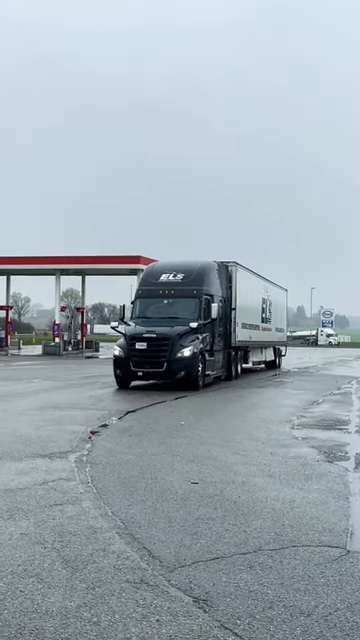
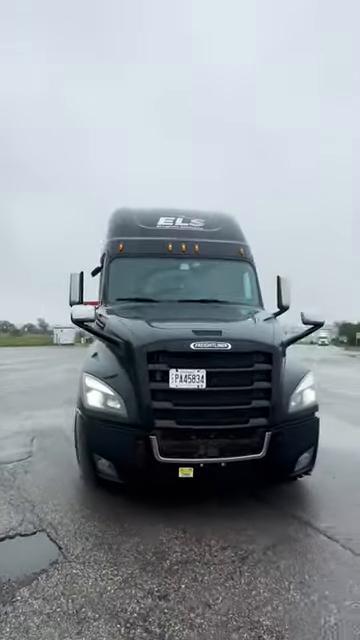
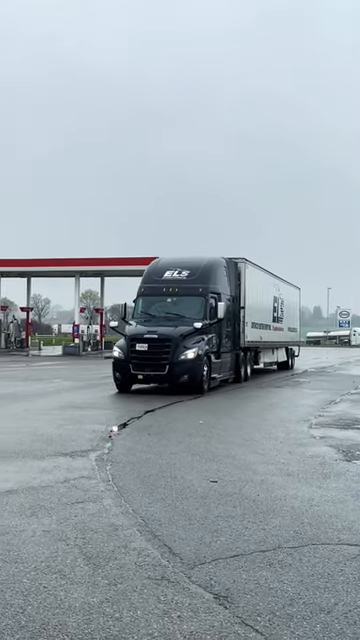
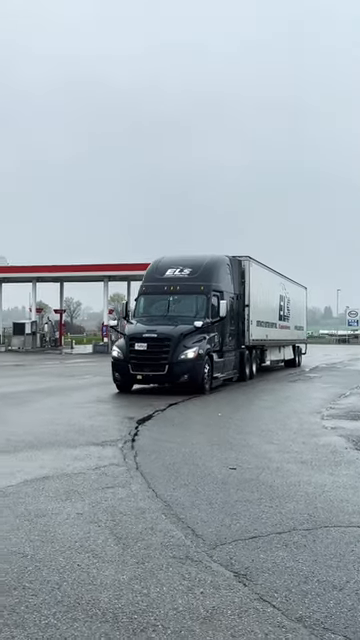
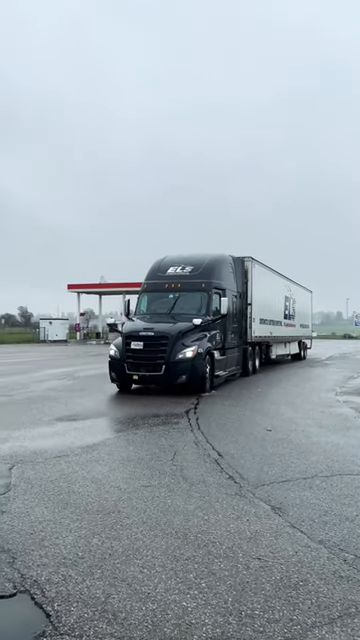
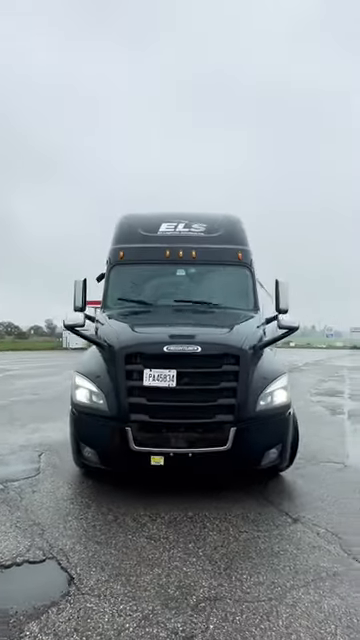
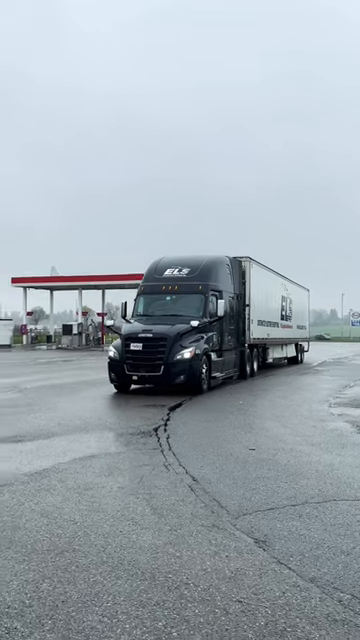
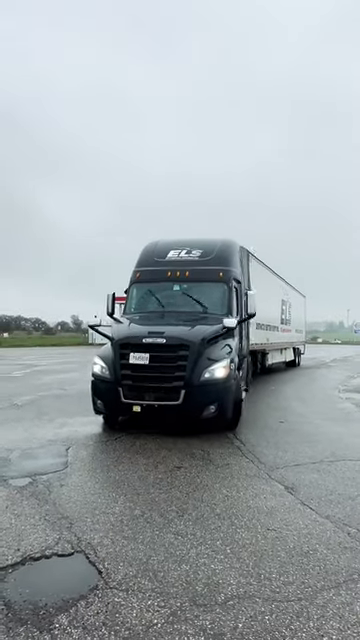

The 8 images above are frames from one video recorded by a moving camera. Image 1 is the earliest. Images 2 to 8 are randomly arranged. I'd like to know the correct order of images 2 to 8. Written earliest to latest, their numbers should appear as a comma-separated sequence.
3, 4, 7, 5, 8, 6, 2
